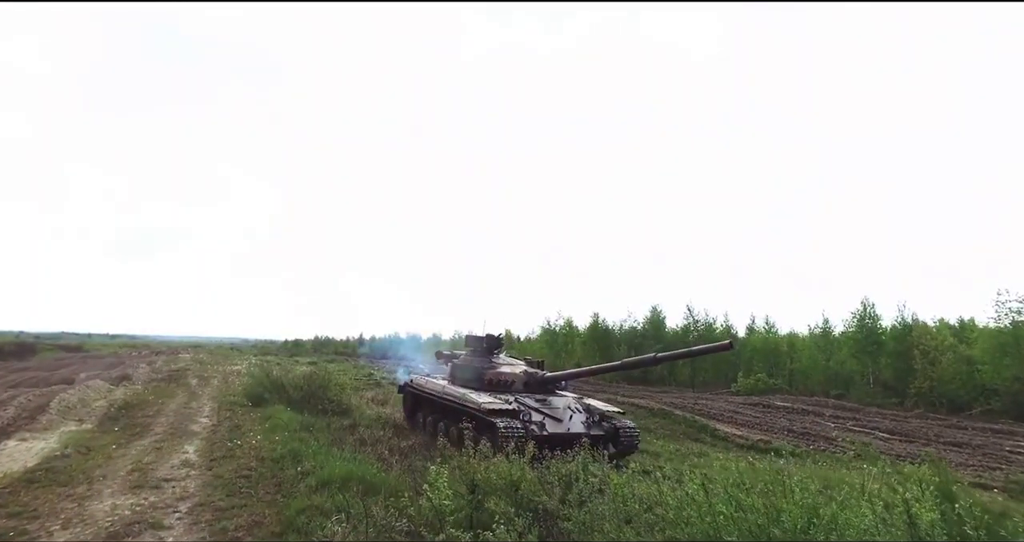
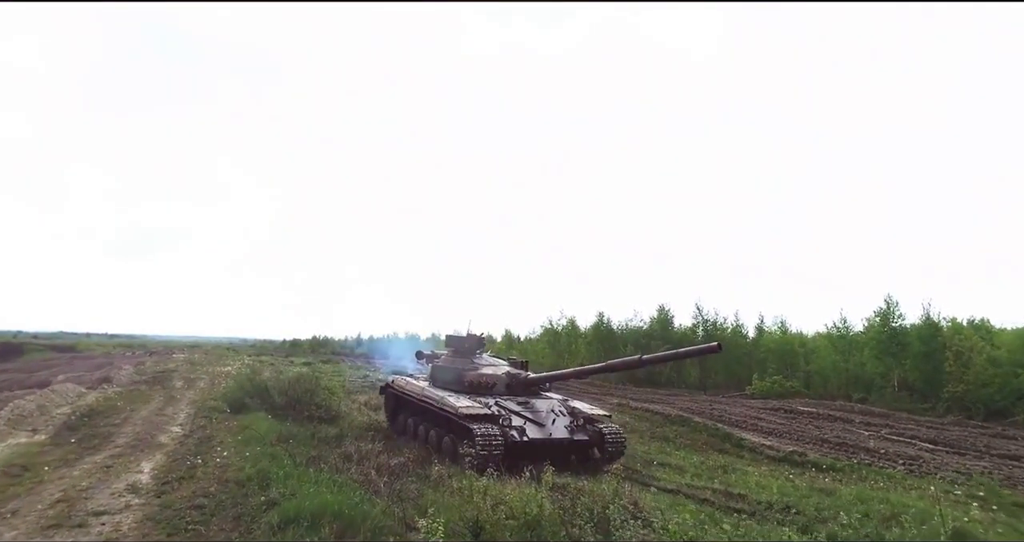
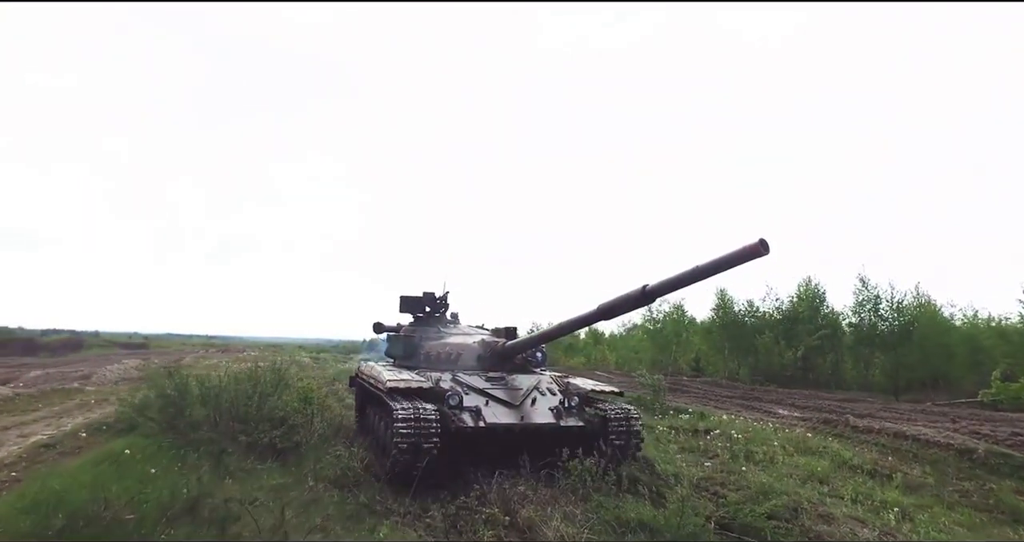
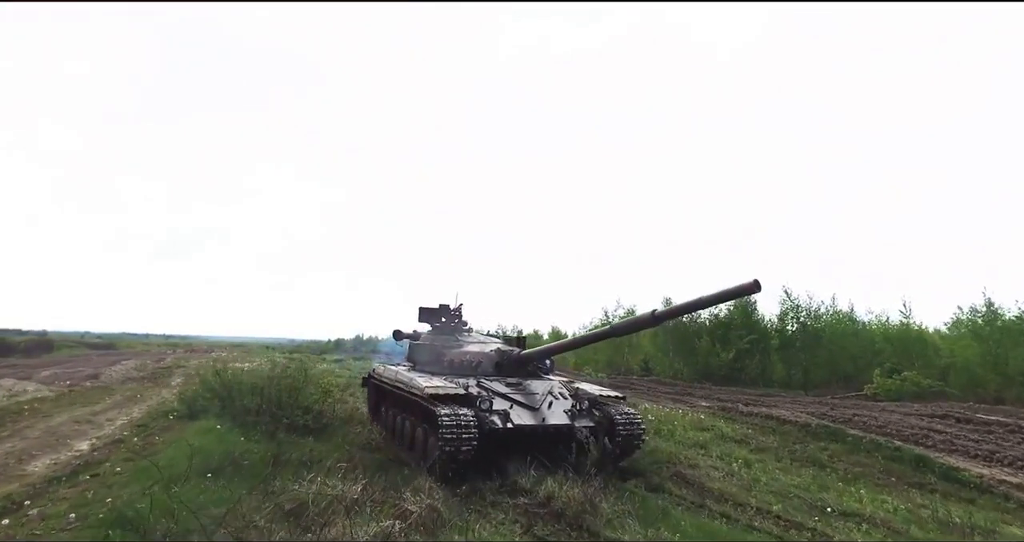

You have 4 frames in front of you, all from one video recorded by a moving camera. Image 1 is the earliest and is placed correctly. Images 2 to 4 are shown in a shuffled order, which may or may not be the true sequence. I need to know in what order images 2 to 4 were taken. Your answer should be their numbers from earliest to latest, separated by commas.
2, 4, 3
